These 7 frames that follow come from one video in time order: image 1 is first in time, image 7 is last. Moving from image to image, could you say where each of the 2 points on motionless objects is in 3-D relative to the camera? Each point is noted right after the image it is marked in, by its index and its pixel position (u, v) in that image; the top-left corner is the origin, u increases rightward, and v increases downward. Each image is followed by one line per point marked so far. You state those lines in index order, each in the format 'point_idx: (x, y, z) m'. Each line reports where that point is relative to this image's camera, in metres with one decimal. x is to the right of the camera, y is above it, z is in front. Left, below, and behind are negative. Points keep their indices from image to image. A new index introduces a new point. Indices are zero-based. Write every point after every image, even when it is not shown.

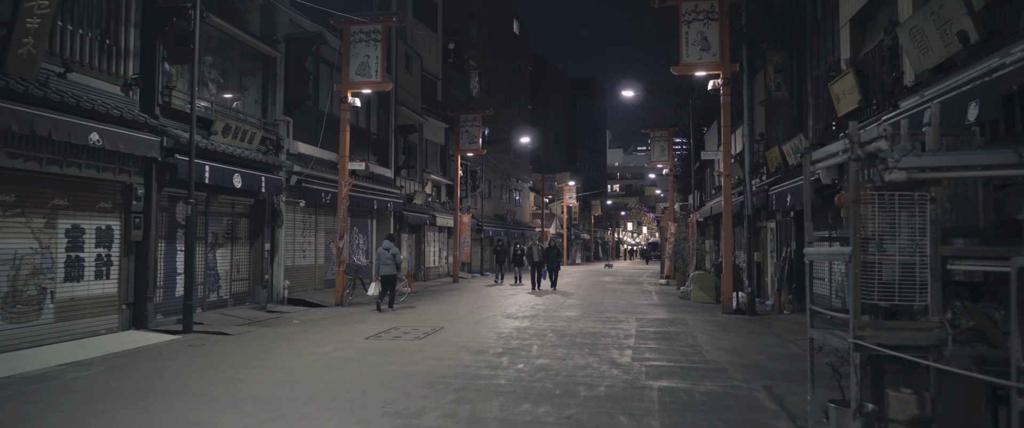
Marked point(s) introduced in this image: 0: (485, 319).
0: (-0.6, -2.2, +15.2) m
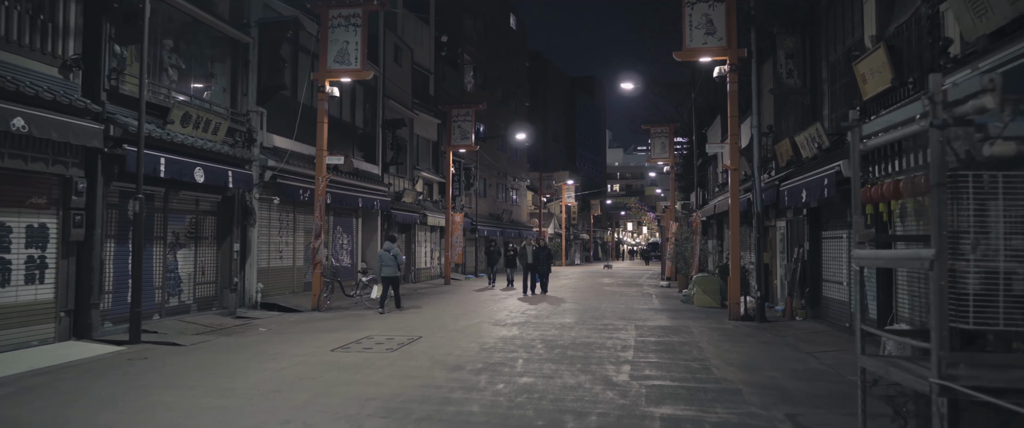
0: (-0.9, -2.2, +13.9) m
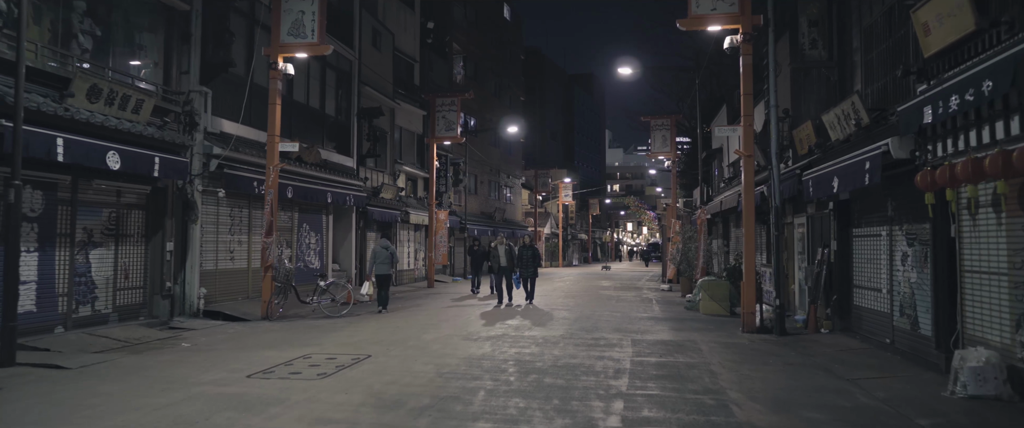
0: (-1.3, -2.1, +11.6) m
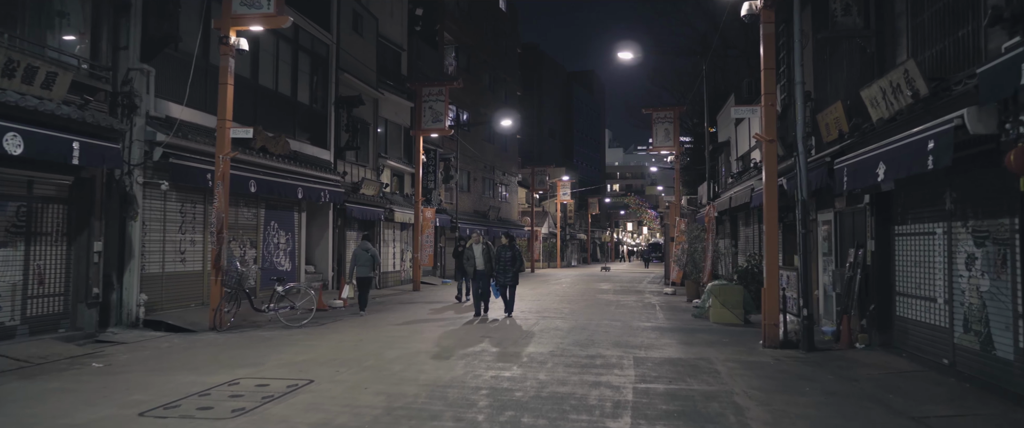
0: (-1.6, -2.0, +9.7) m
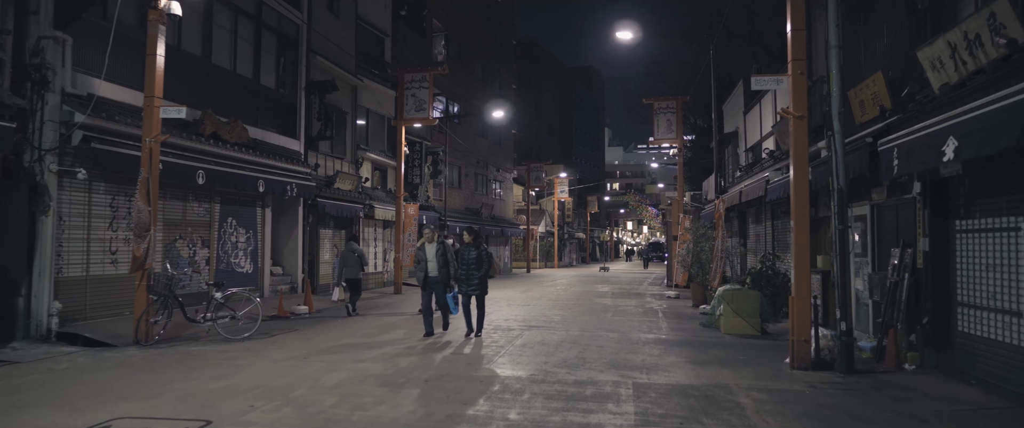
0: (-1.9, -1.9, +7.7) m
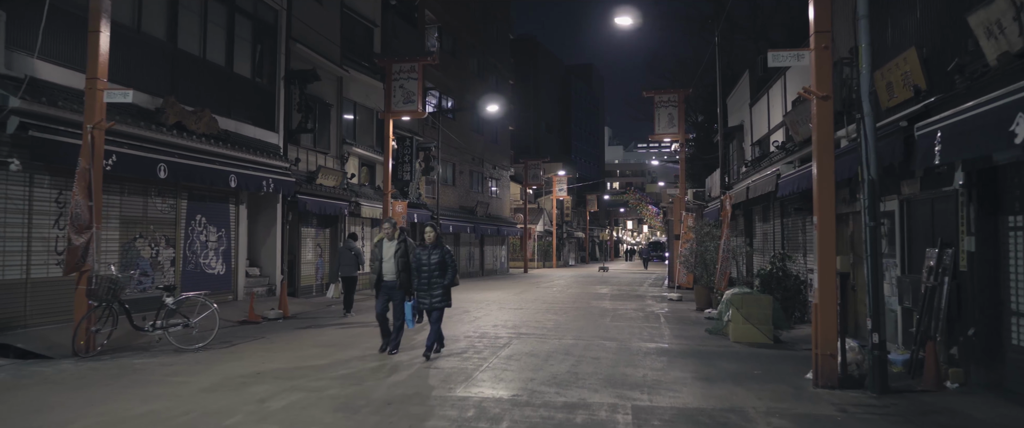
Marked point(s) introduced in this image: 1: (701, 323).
0: (-2.1, -1.8, +6.4) m
1: (+3.8, -2.2, +14.3) m
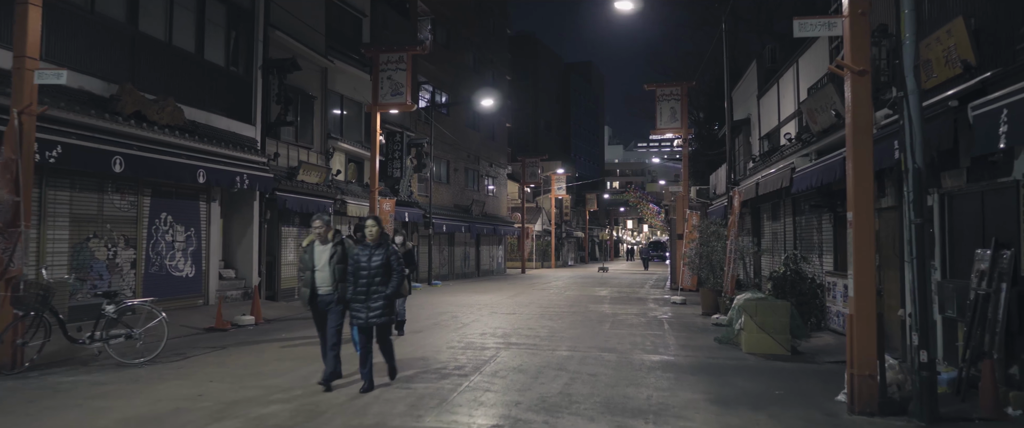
0: (-2.3, -1.8, +5.2) m
1: (+3.6, -2.1, +13.1) m
